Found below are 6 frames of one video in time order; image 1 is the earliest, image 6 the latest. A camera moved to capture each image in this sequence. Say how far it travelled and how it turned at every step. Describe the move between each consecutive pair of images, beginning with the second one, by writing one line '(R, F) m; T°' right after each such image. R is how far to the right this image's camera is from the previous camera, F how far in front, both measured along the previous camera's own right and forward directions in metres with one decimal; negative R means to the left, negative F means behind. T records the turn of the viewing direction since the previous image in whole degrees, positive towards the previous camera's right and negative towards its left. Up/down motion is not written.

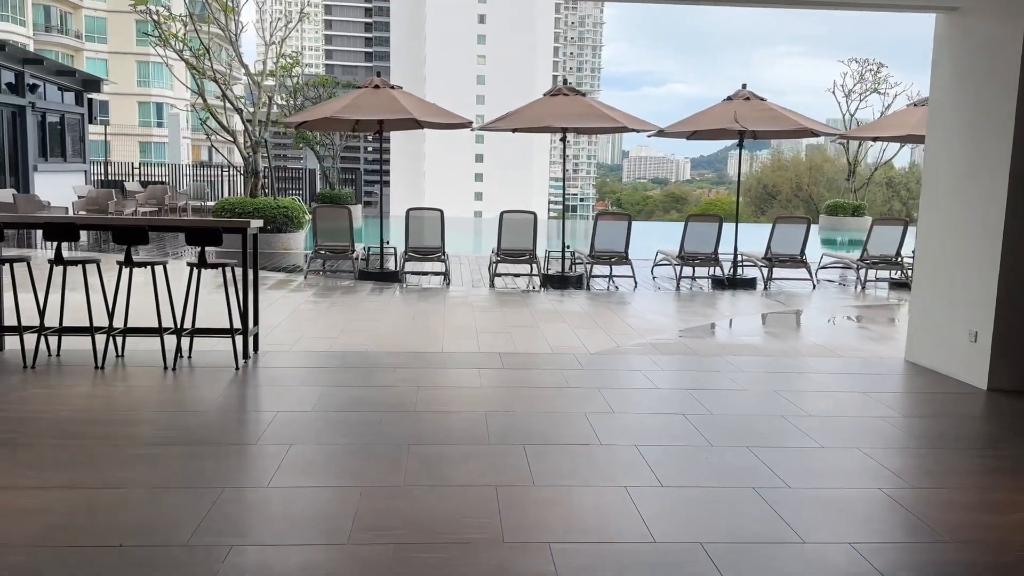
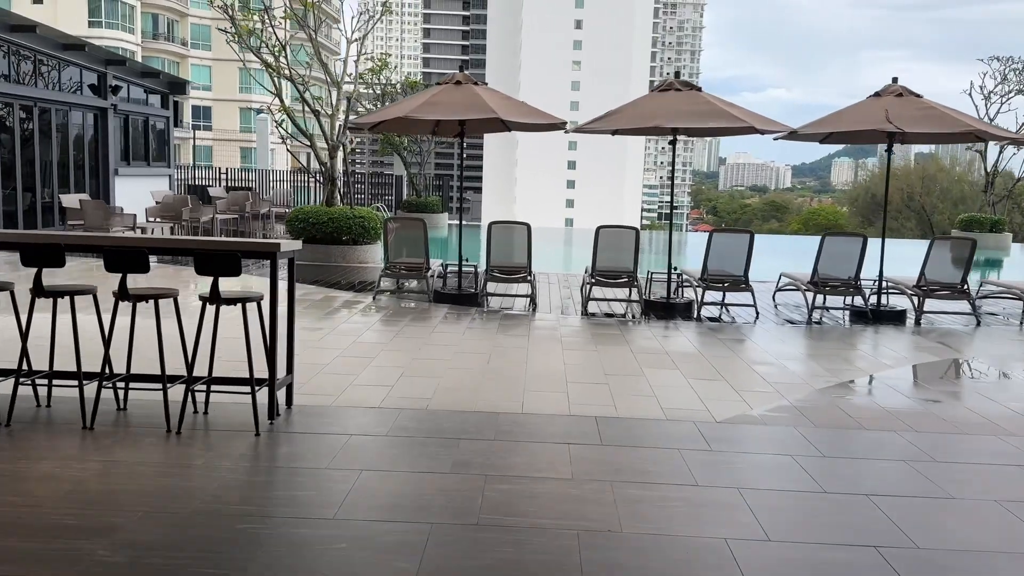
(-0.1, +1.3) m; -6°
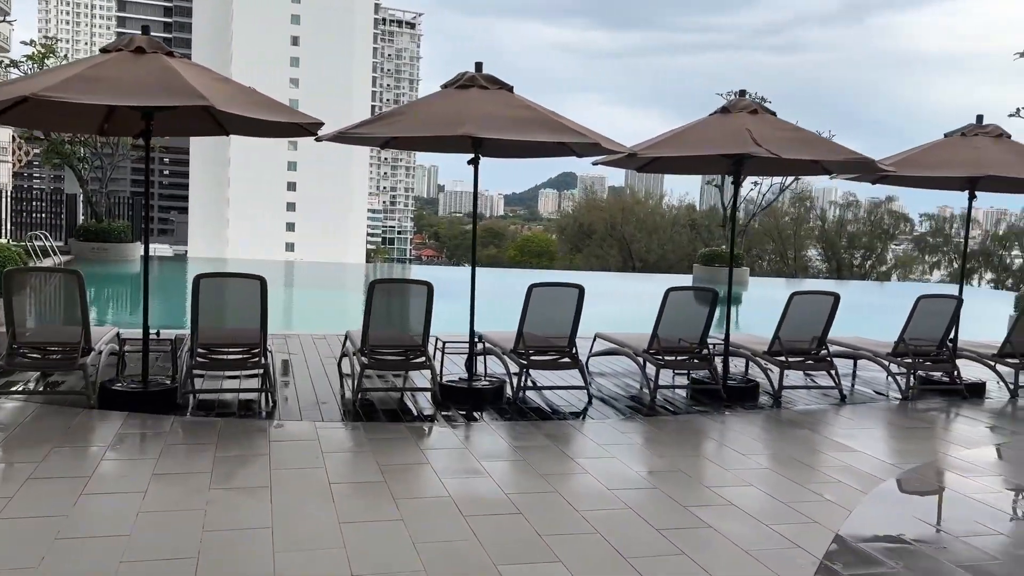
(-0.1, +2.6) m; +19°
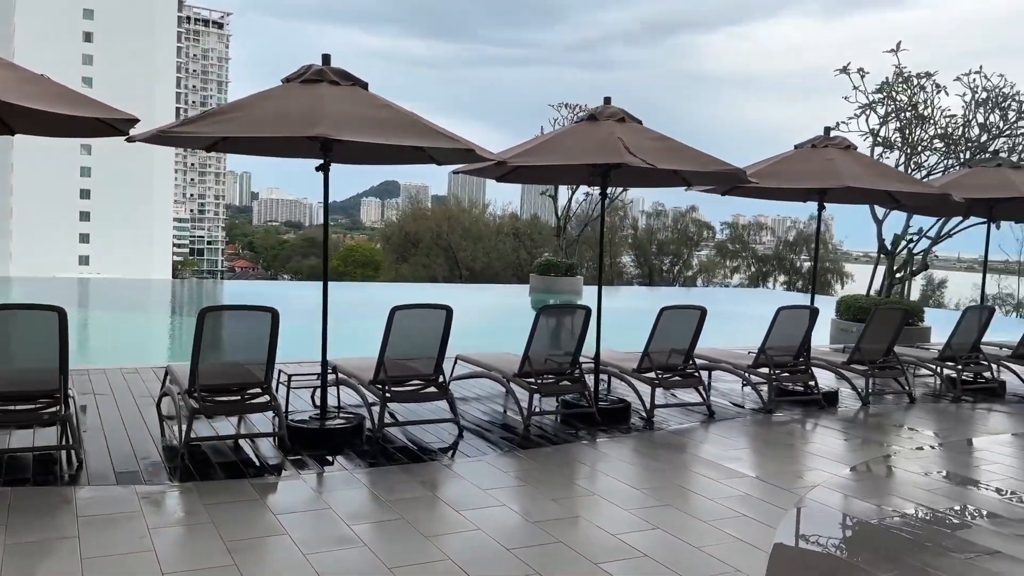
(-0.2, +0.6) m; +12°
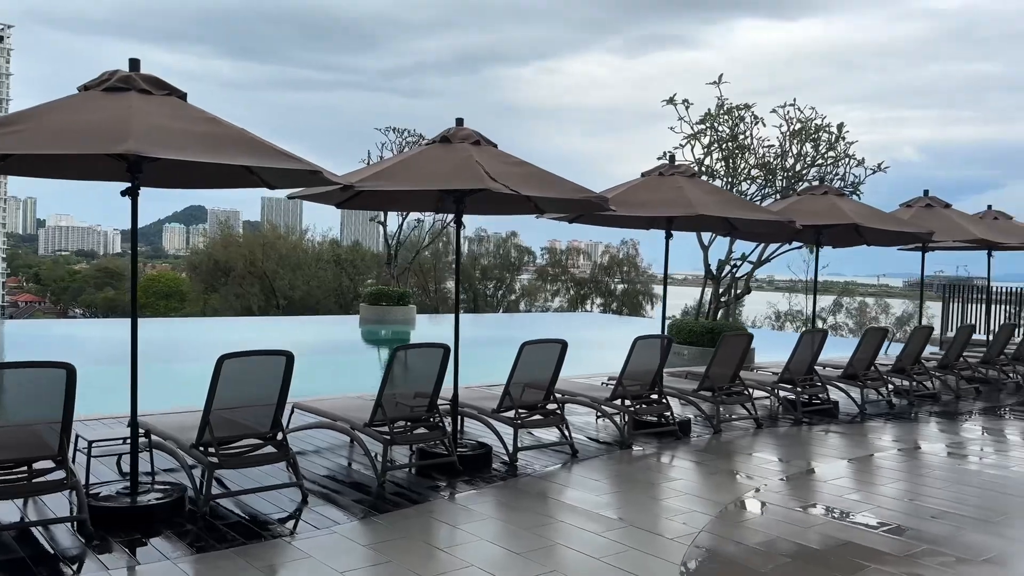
(-0.2, +0.5) m; +12°
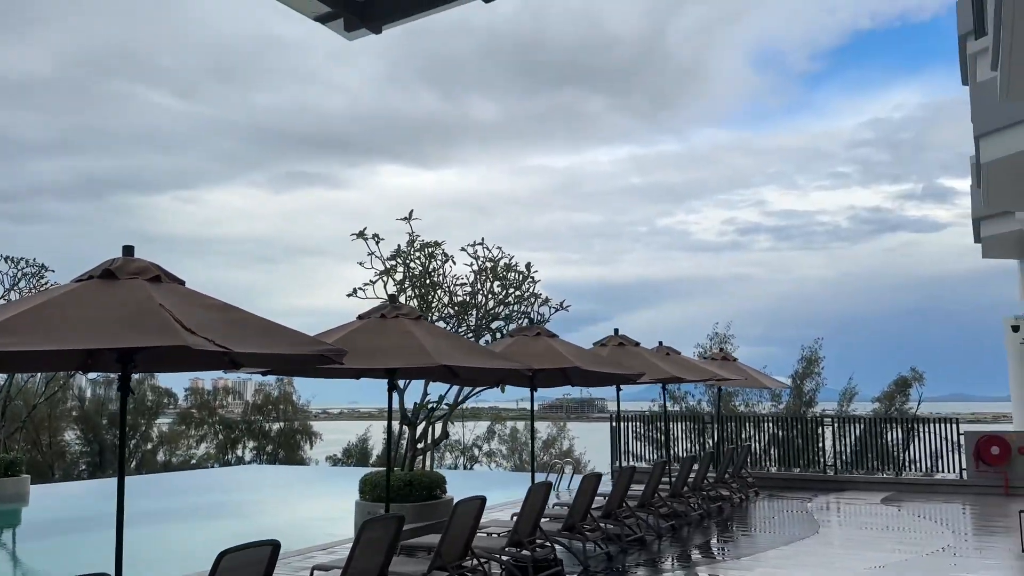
(-0.2, +1.2) m; +24°
